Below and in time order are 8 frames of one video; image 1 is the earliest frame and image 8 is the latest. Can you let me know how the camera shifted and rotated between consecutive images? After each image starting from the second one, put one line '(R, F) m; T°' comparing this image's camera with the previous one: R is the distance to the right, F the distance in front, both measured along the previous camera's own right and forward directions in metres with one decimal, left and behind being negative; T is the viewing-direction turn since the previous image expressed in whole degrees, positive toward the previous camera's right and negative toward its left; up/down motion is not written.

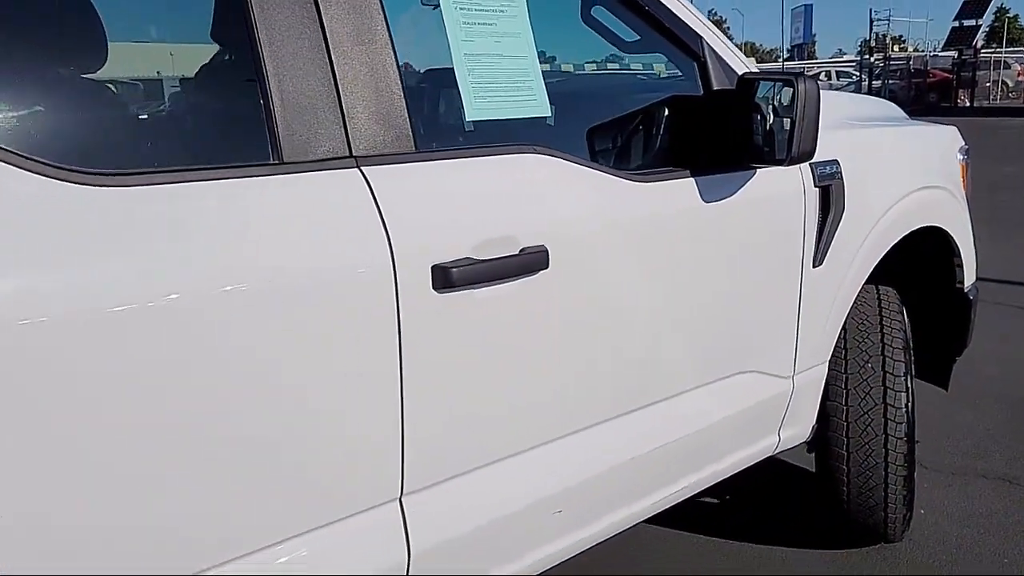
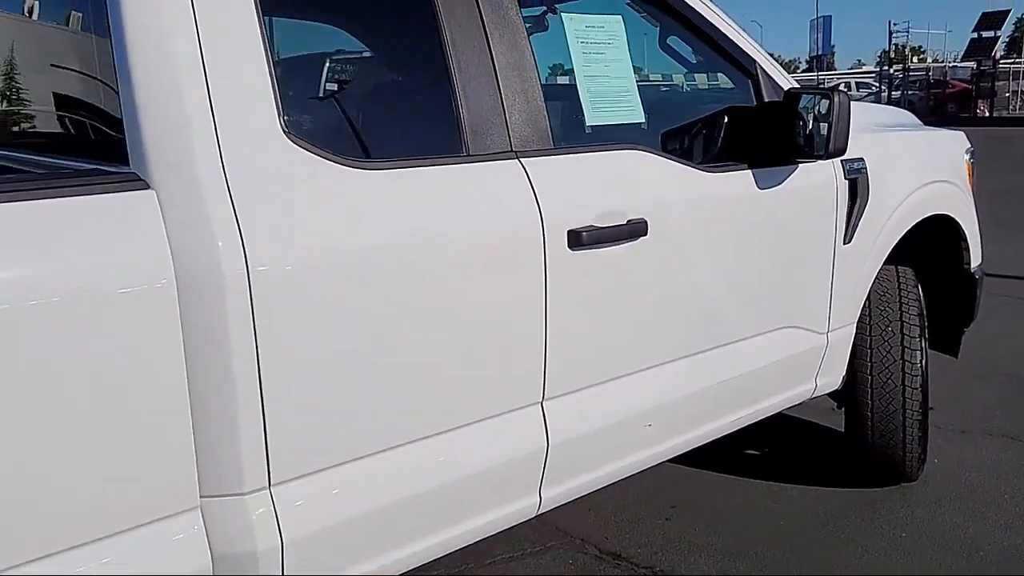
(-0.2, -0.6) m; -1°
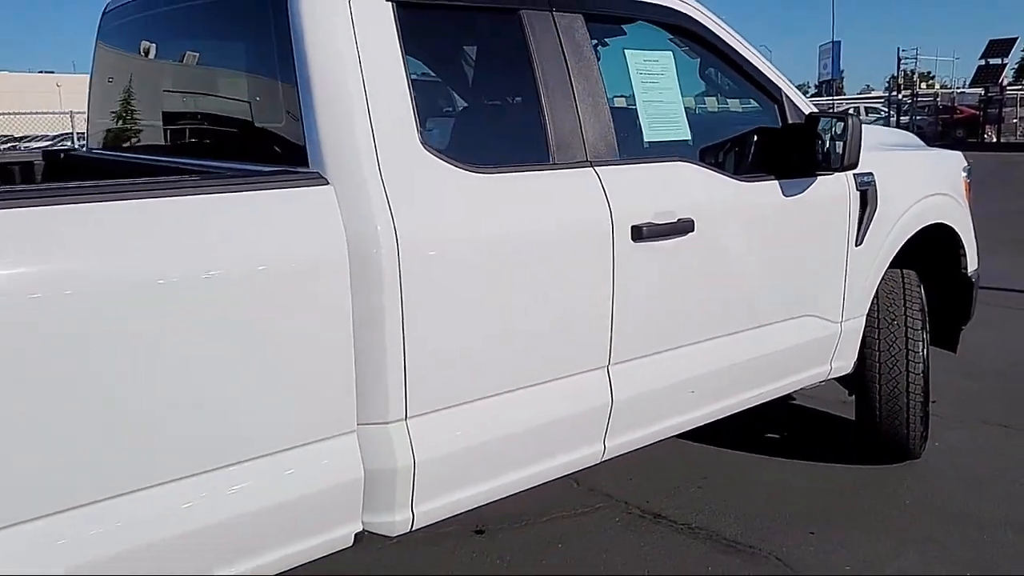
(-0.2, -0.5) m; 0°
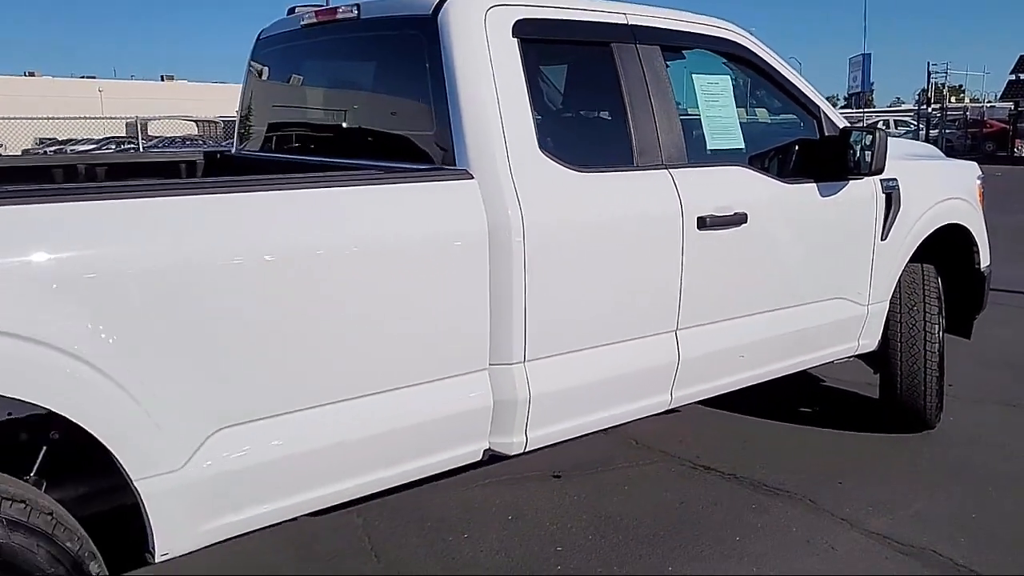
(-0.2, -0.6) m; -2°
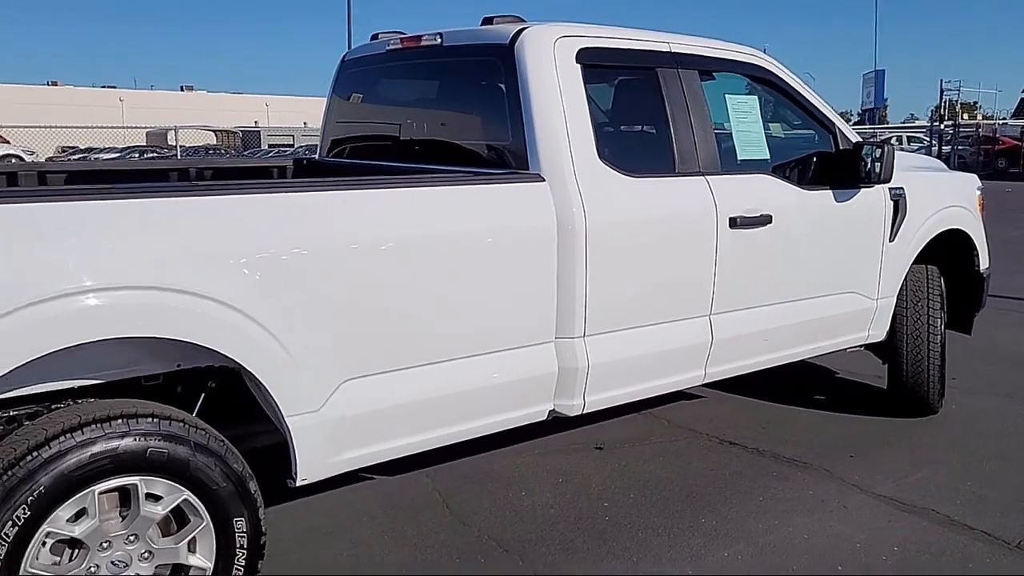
(-0.2, -0.5) m; -1°
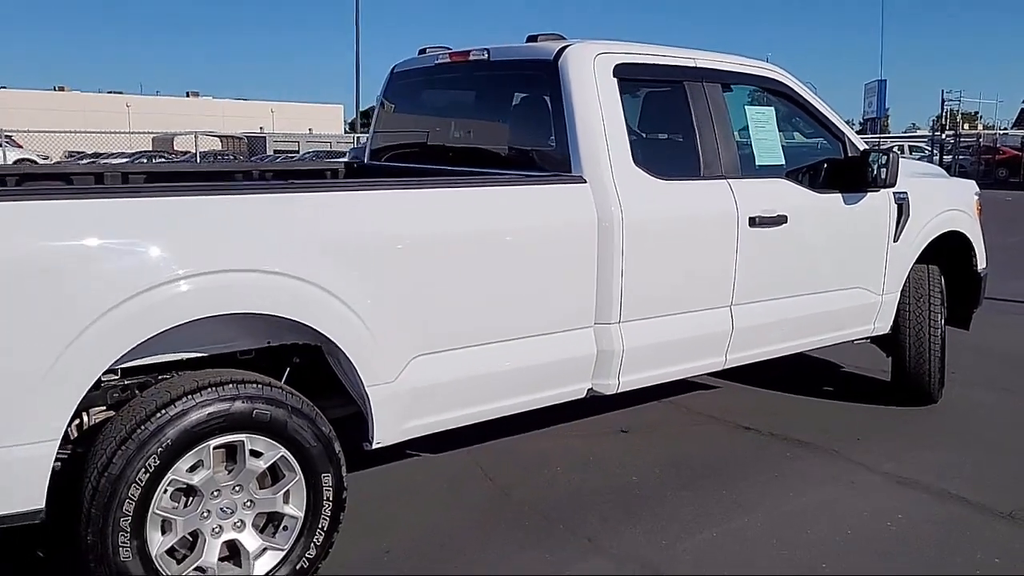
(-0.2, -0.4) m; 0°
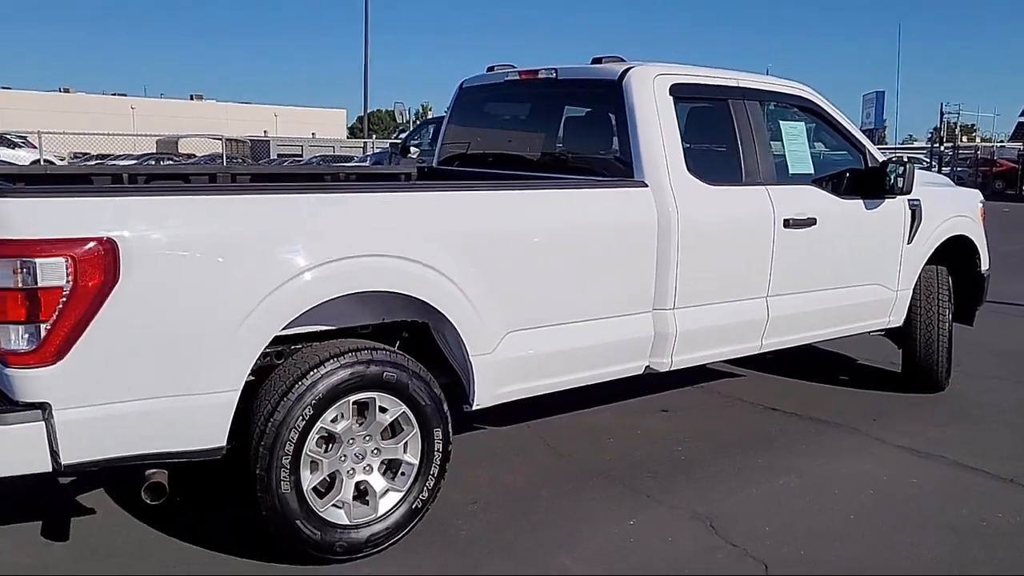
(-0.3, -0.6) m; 0°
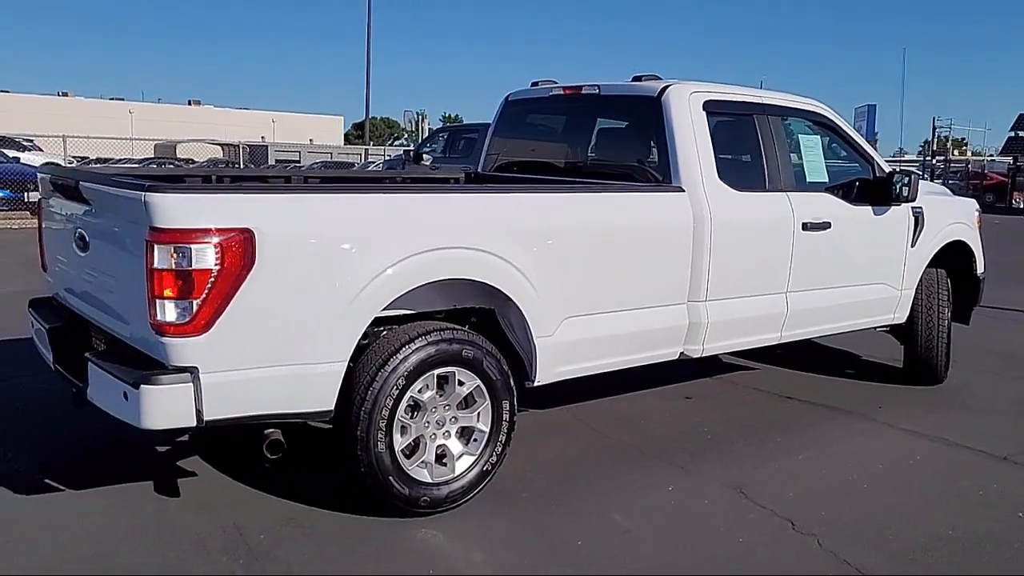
(-0.3, -0.5) m; +1°
